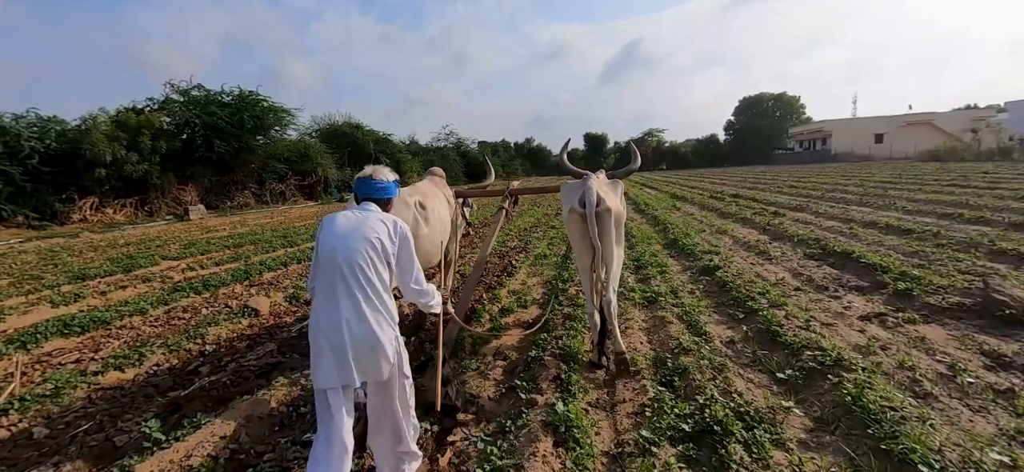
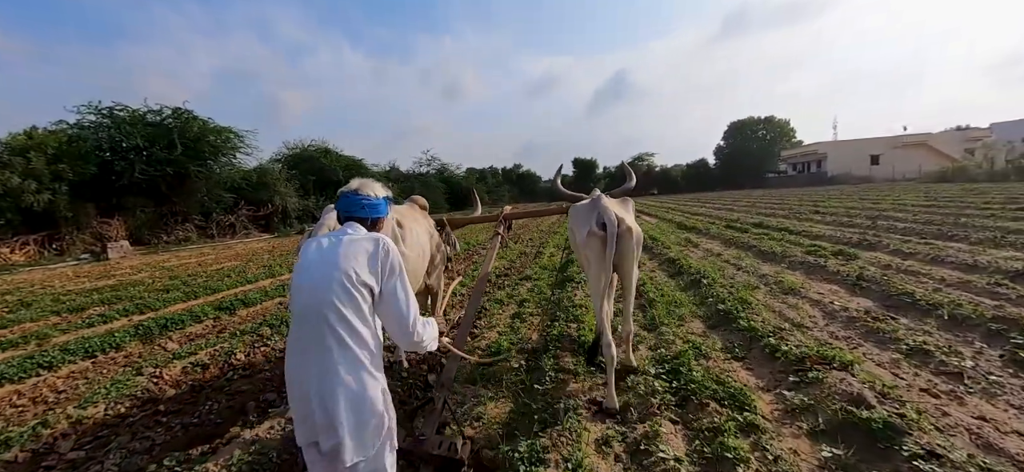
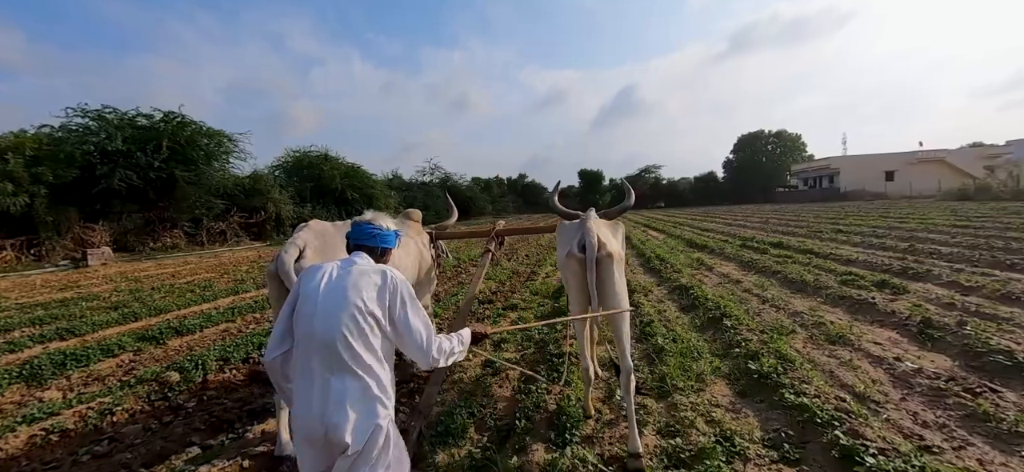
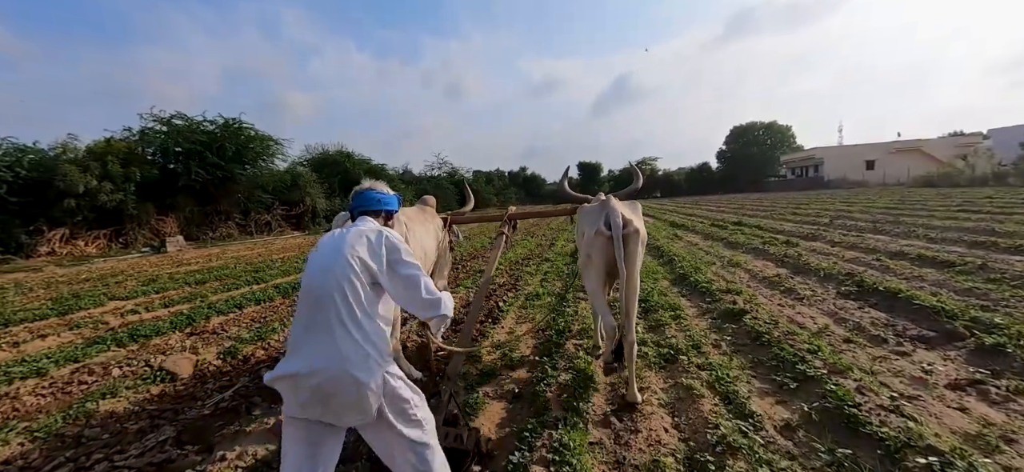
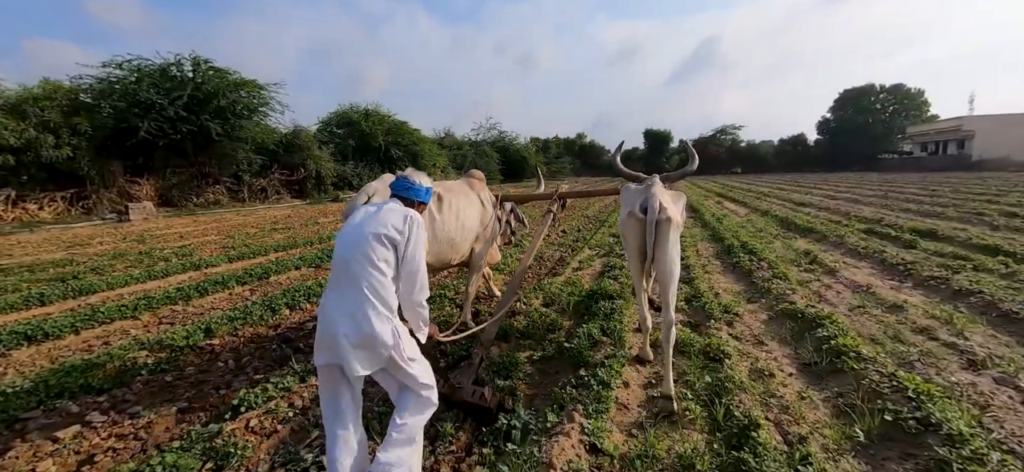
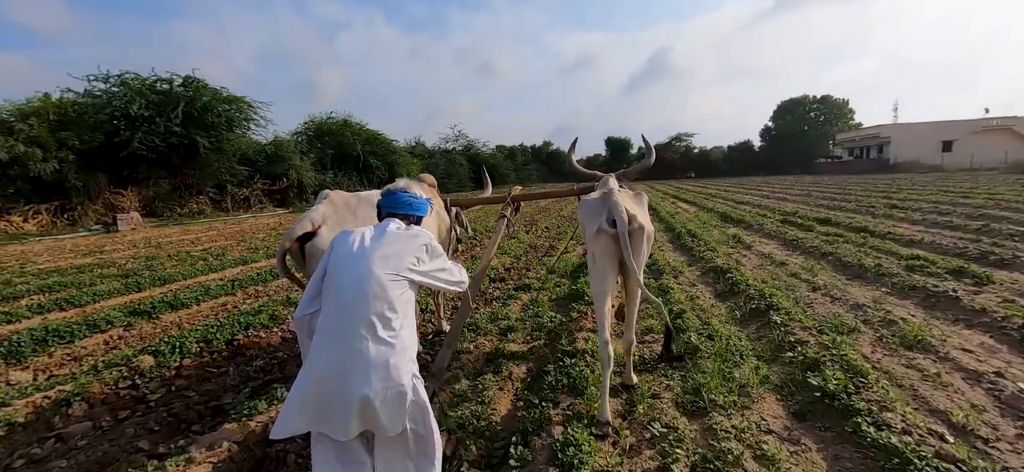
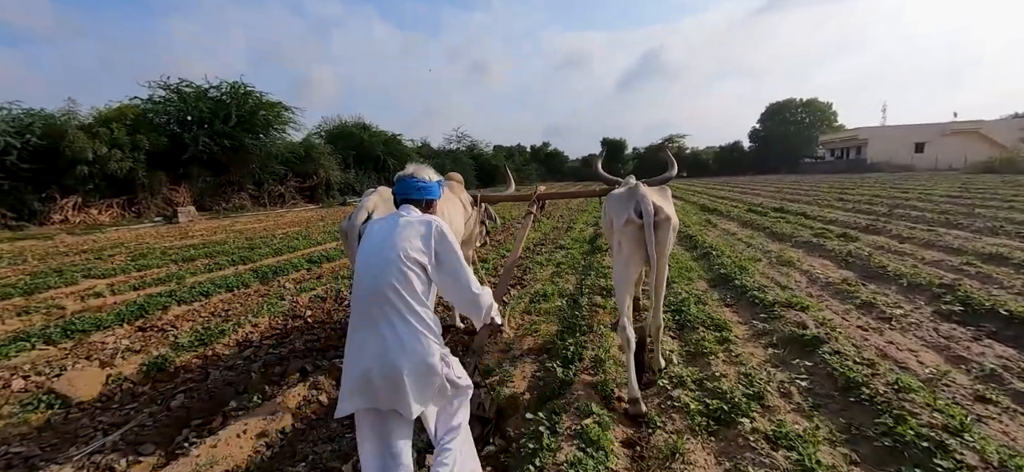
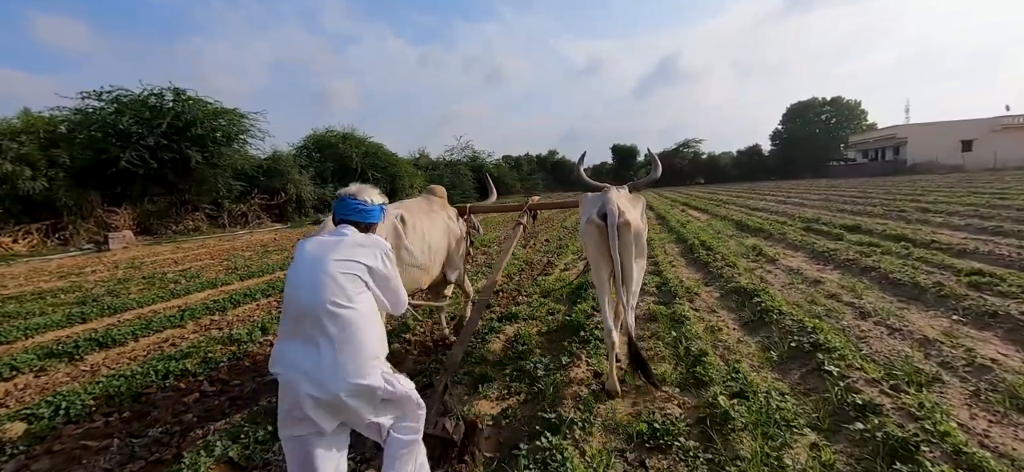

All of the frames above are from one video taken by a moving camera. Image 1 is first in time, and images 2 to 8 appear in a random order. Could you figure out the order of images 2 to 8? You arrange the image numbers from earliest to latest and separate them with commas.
4, 7, 2, 3, 6, 8, 5
